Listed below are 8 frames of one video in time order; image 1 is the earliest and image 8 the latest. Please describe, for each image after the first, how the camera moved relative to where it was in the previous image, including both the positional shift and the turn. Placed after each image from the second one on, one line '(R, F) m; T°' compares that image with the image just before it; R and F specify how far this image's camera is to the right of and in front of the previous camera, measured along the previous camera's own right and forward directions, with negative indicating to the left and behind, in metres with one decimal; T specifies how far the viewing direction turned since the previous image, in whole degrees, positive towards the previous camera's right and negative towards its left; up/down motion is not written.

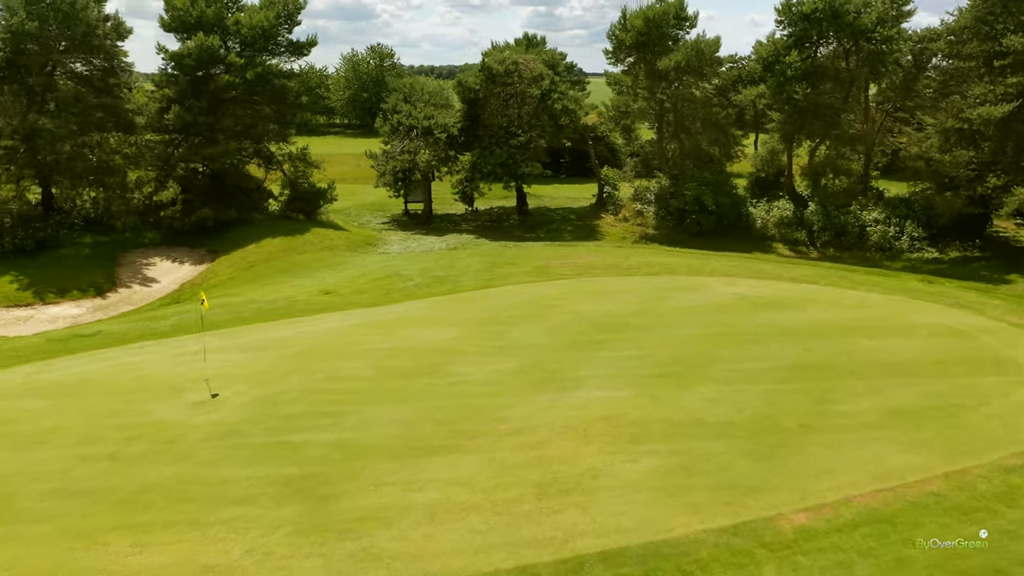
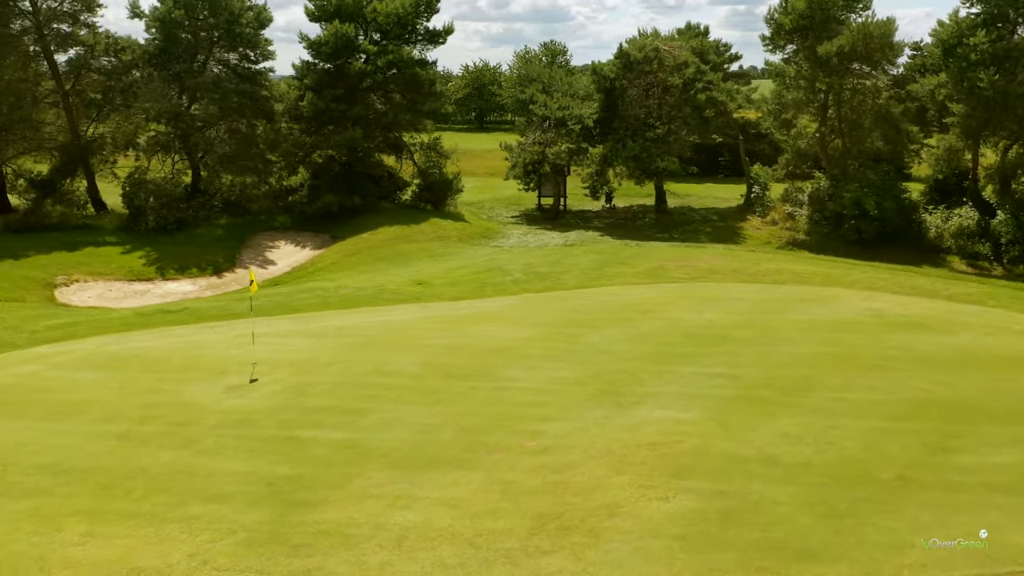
(+1.7, +1.6) m; -12°
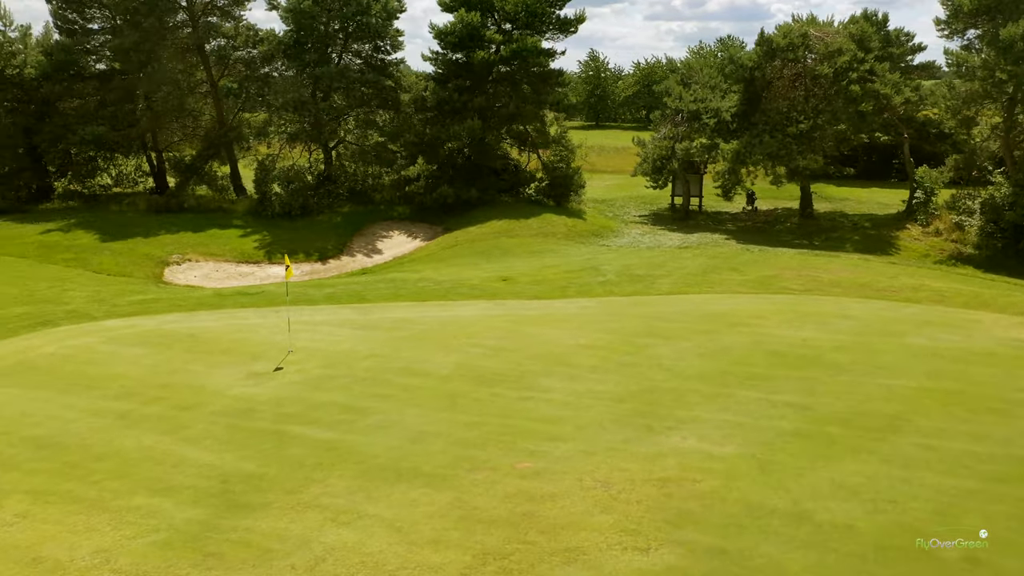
(+1.9, +1.4) m; -12°
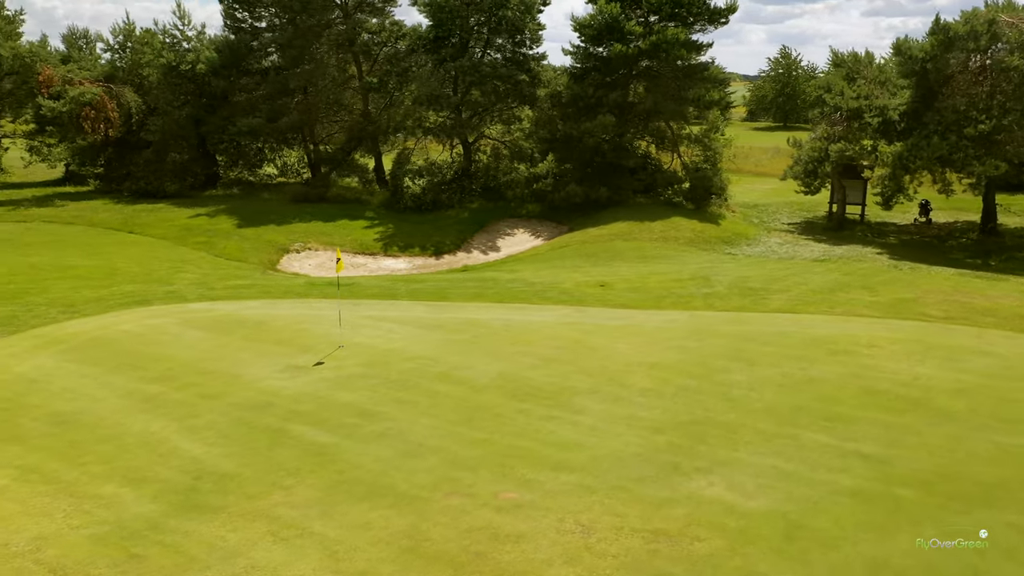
(+1.8, +1.2) m; -13°
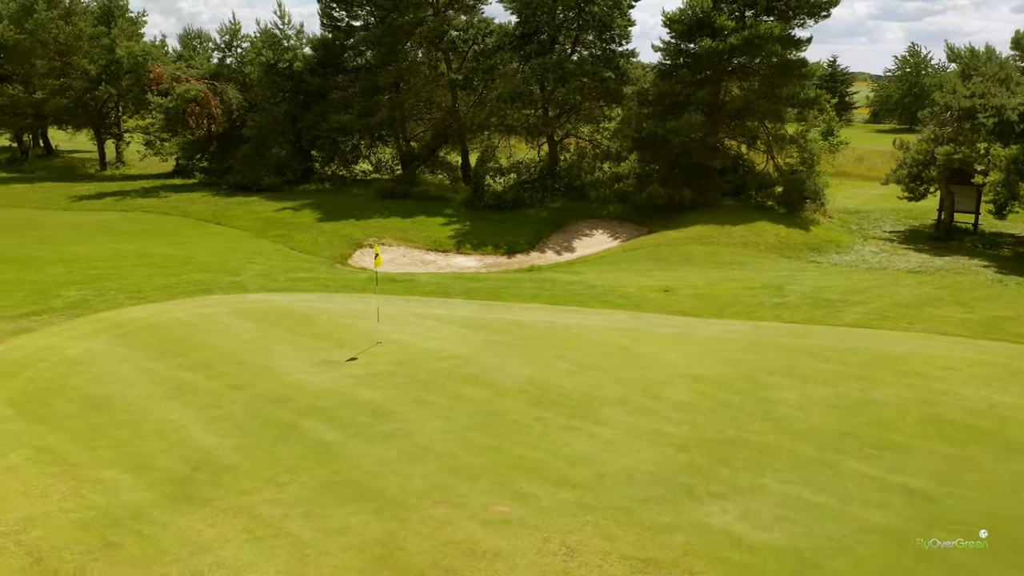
(+1.0, +0.5) m; -8°
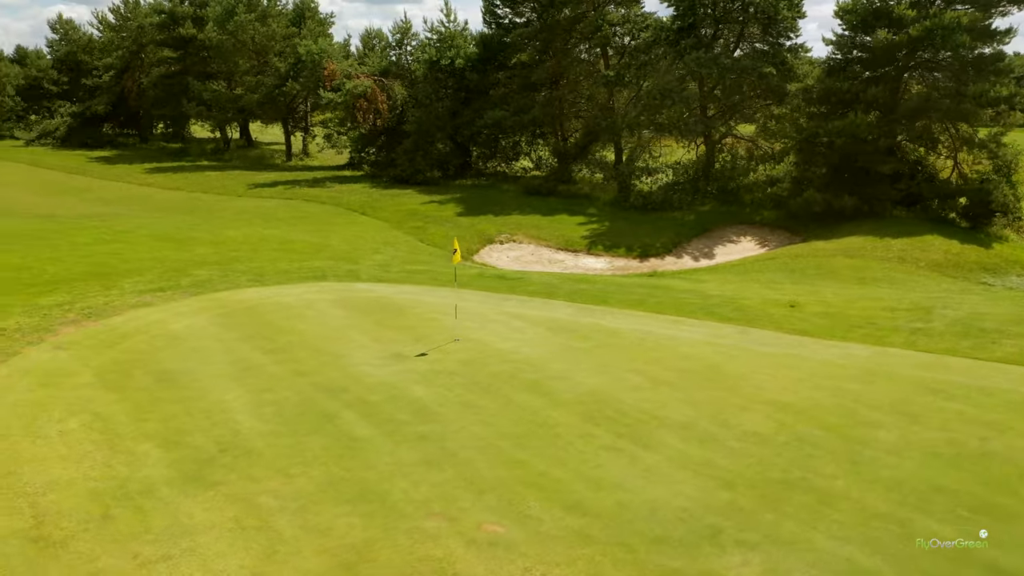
(+1.5, +0.8) m; -13°
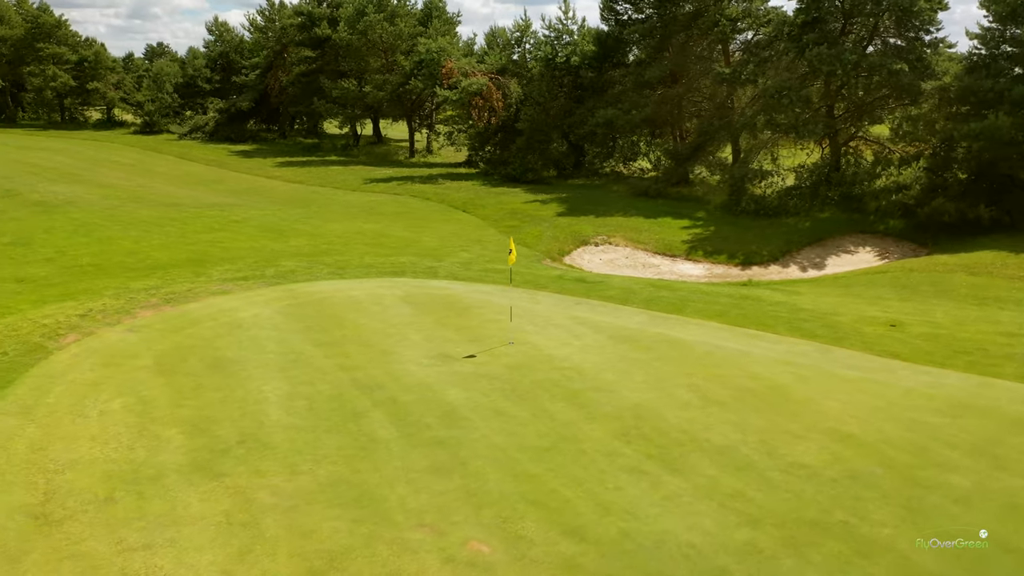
(+1.1, +0.5) m; -9°
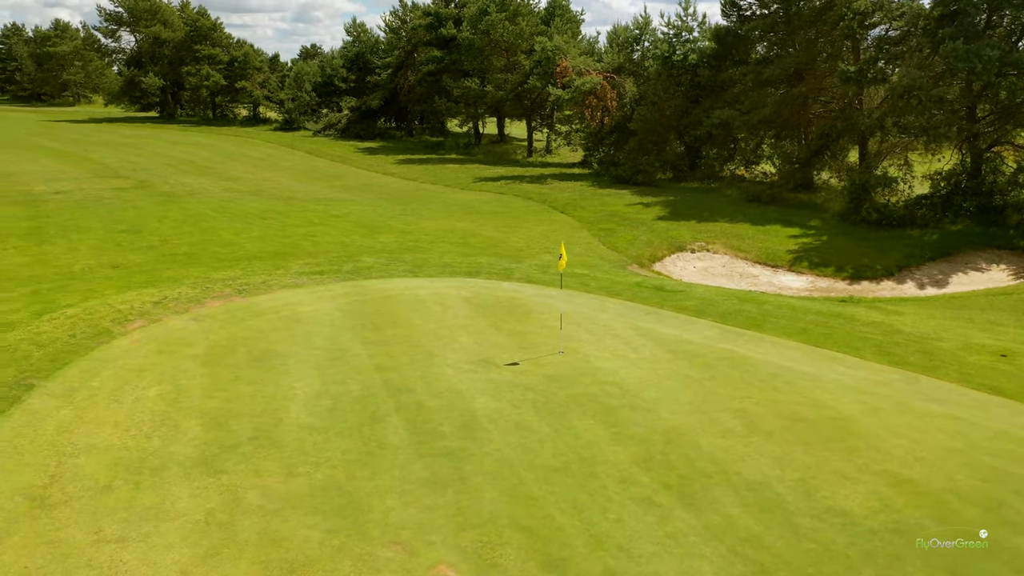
(+1.1, +0.6) m; -9°
